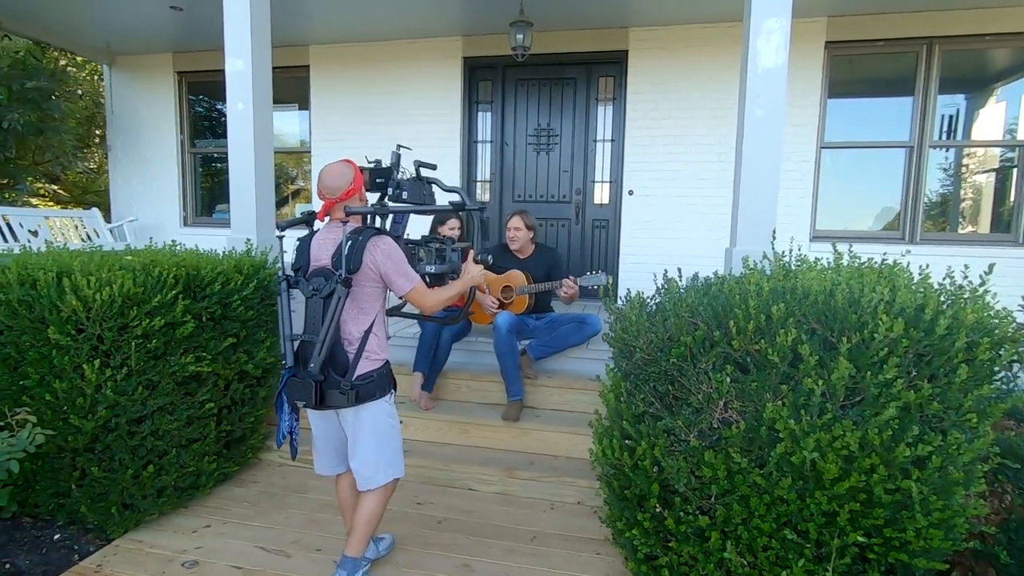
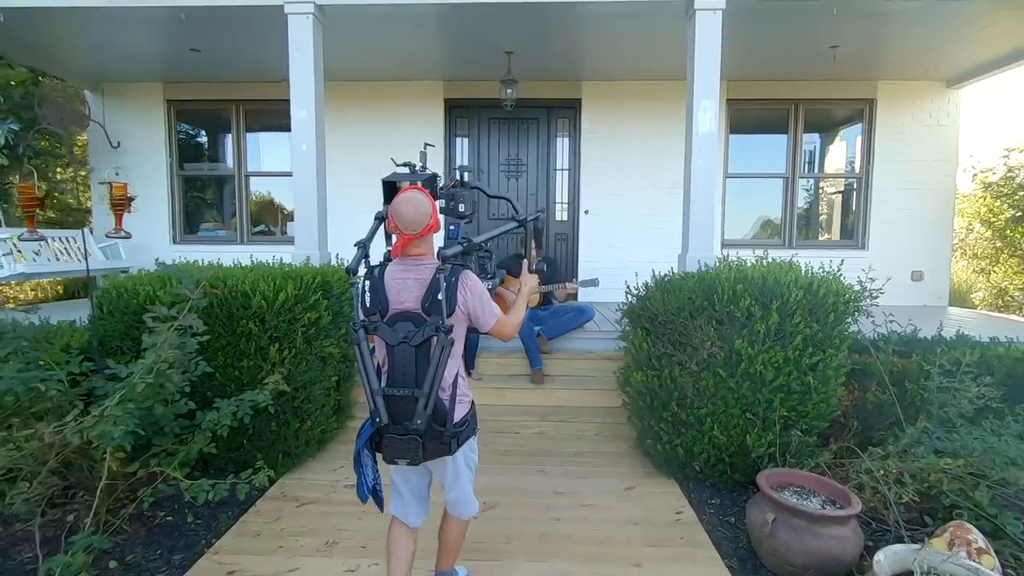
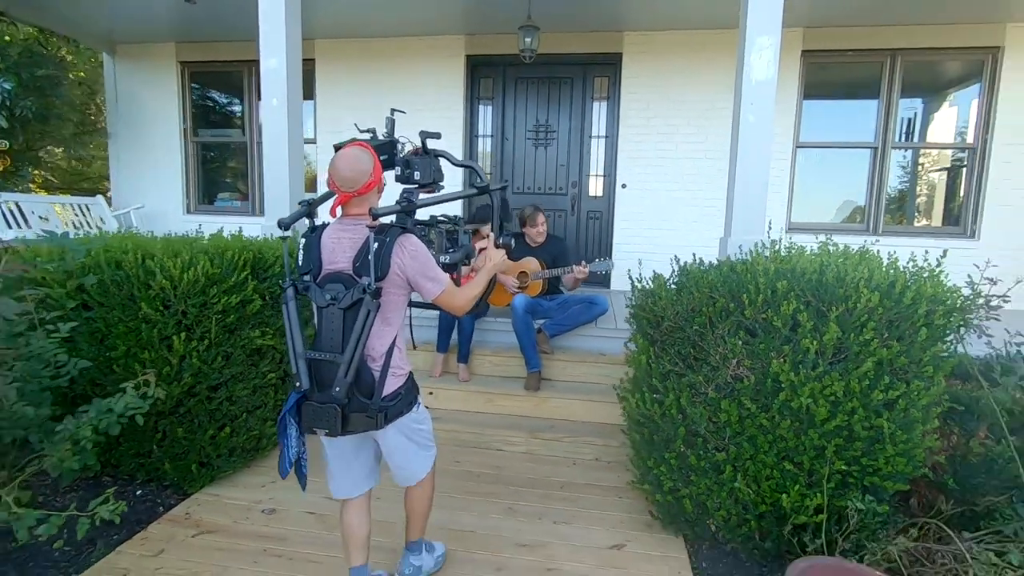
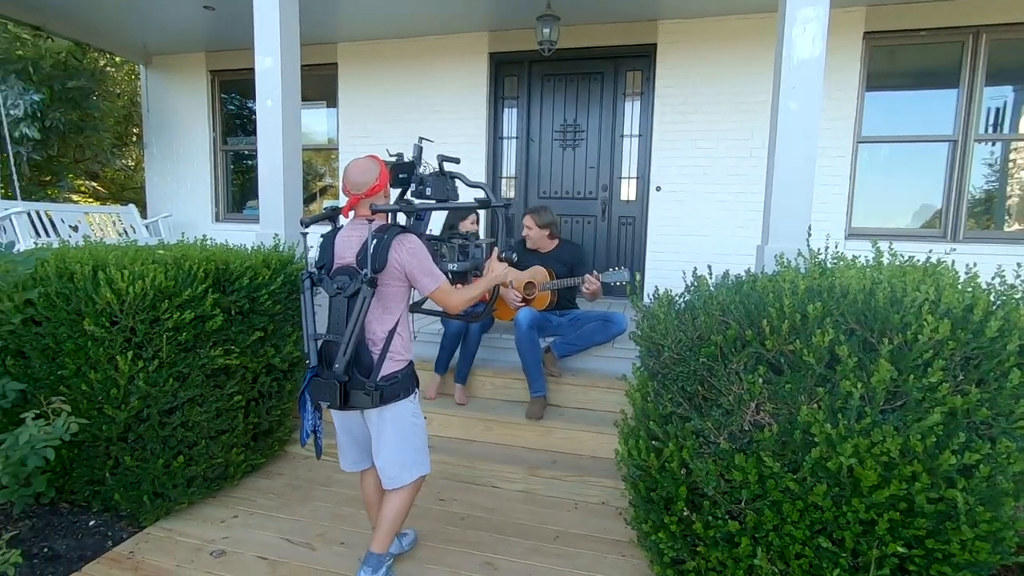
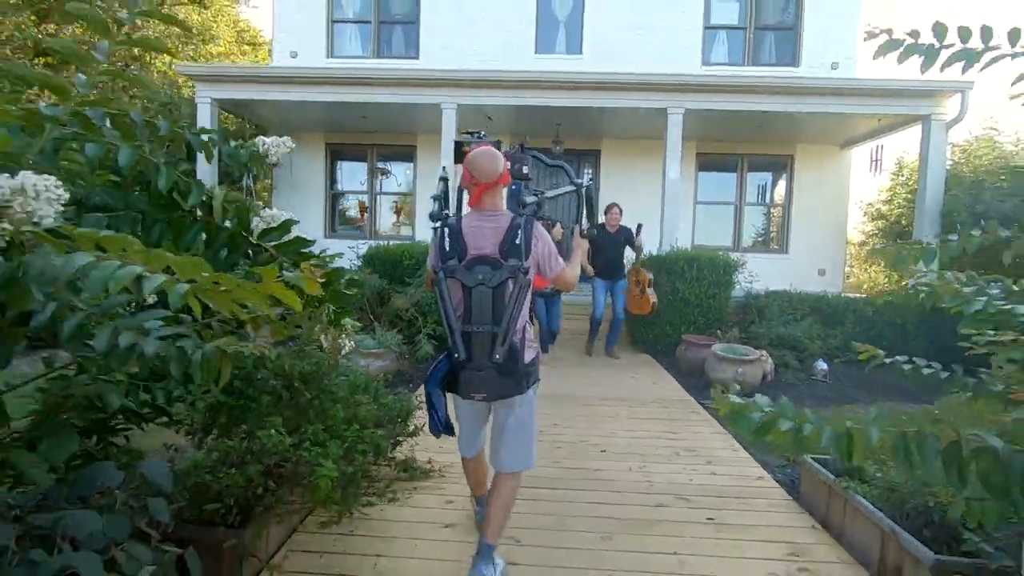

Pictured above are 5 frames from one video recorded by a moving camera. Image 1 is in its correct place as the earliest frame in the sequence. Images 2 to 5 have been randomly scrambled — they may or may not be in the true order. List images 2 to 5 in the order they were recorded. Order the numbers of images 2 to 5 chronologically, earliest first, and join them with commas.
4, 3, 2, 5
